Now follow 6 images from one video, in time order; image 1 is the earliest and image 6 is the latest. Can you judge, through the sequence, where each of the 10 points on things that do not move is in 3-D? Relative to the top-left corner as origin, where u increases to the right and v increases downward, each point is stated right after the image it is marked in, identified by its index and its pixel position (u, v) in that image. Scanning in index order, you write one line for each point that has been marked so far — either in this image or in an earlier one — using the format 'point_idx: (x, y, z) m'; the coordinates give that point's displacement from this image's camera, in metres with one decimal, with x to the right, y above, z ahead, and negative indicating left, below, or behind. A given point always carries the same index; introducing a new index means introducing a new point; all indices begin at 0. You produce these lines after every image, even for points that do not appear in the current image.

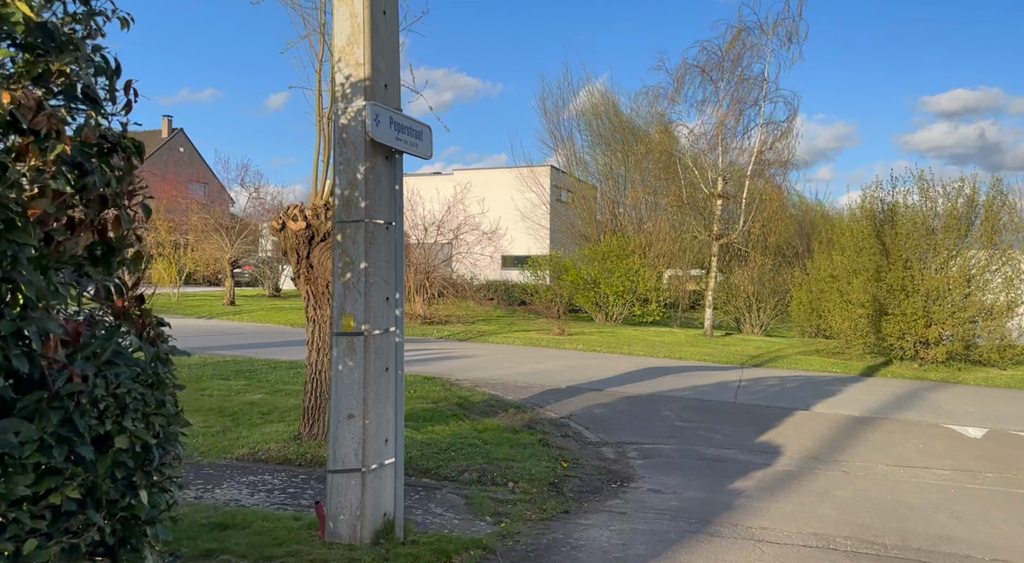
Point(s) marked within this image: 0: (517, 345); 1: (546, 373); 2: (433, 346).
0: (+0.1, -1.7, +18.9) m
1: (+0.6, -1.7, +12.9) m
2: (-1.9, -1.5, +17.4) m
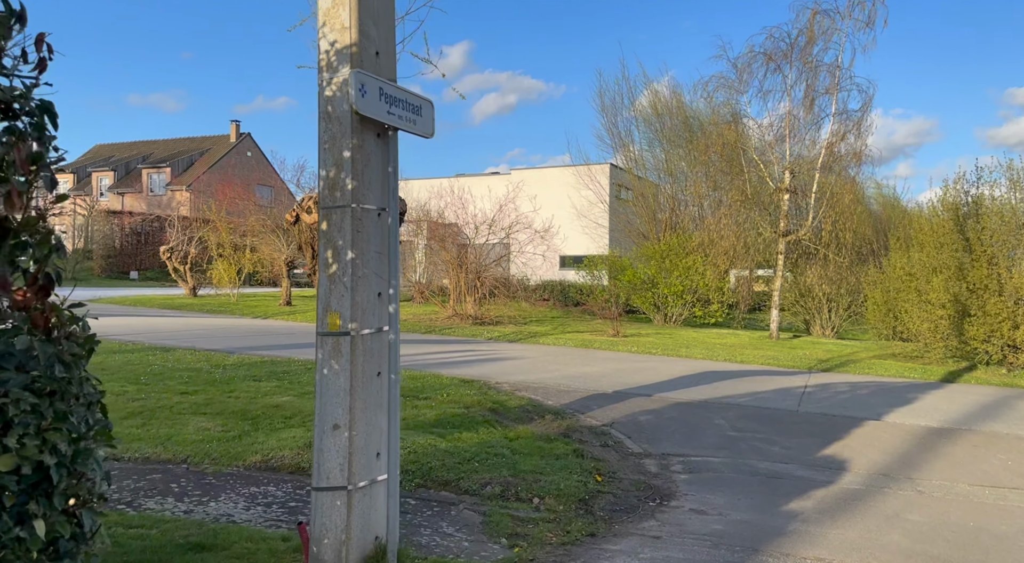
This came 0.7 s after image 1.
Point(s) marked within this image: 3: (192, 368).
0: (+1.4, -1.7, +18.3) m
1: (+1.4, -1.6, +12.3) m
2: (-0.7, -1.5, +16.9) m
3: (-4.3, -1.2, +9.7) m
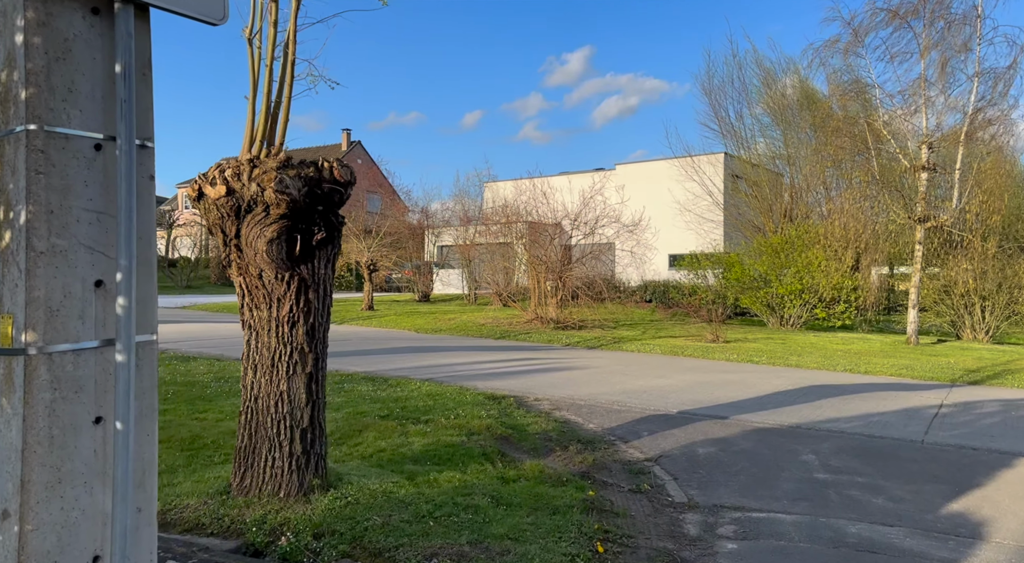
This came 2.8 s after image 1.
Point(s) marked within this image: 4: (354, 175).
0: (+3.2, -1.6, +16.2) m
1: (+2.1, -1.6, +10.3) m
2: (+0.9, -1.5, +15.2) m
3: (-3.9, -1.2, +8.7) m
4: (-1.1, +0.8, +5.0) m
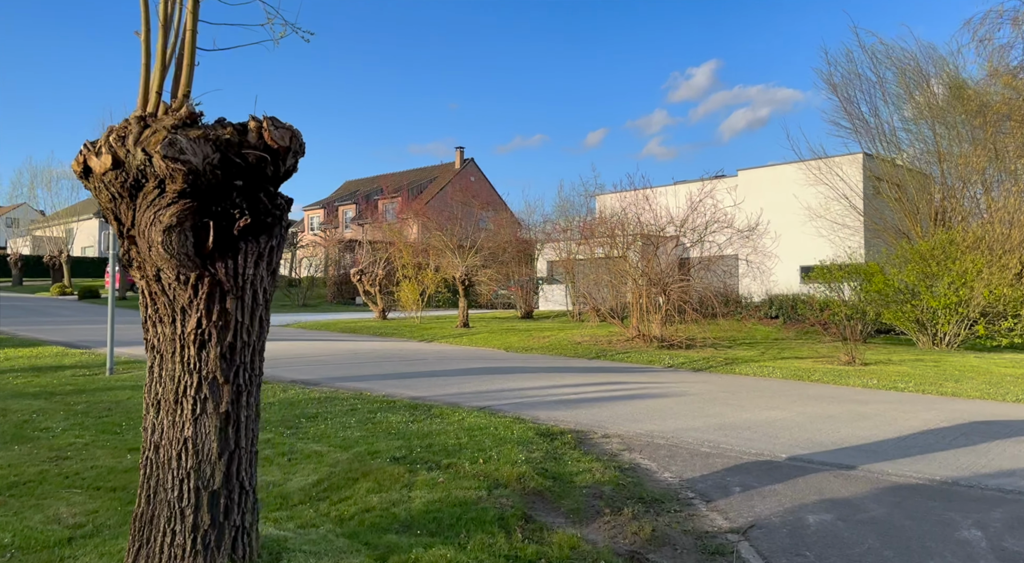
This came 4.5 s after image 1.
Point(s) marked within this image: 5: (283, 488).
0: (+5.0, -1.9, +14.0) m
1: (+3.0, -1.7, +8.3) m
2: (+2.5, -1.8, +13.4) m
3: (-3.2, -1.4, +7.8) m
4: (-1.1, +0.7, +3.7) m
5: (-1.6, -1.4, +5.0) m
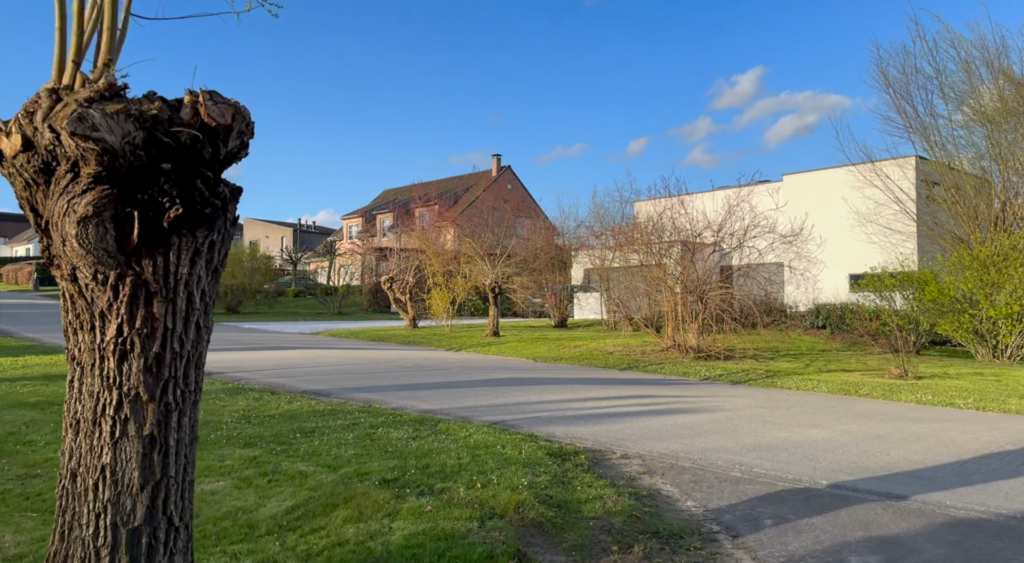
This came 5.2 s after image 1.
0: (+5.4, -2.0, +13.1) m
1: (+3.1, -1.8, +7.5) m
2: (+3.0, -1.9, +12.6) m
3: (-3.1, -1.4, +7.3) m
4: (-1.2, +0.7, +3.2) m
5: (-1.6, -1.5, +4.5) m
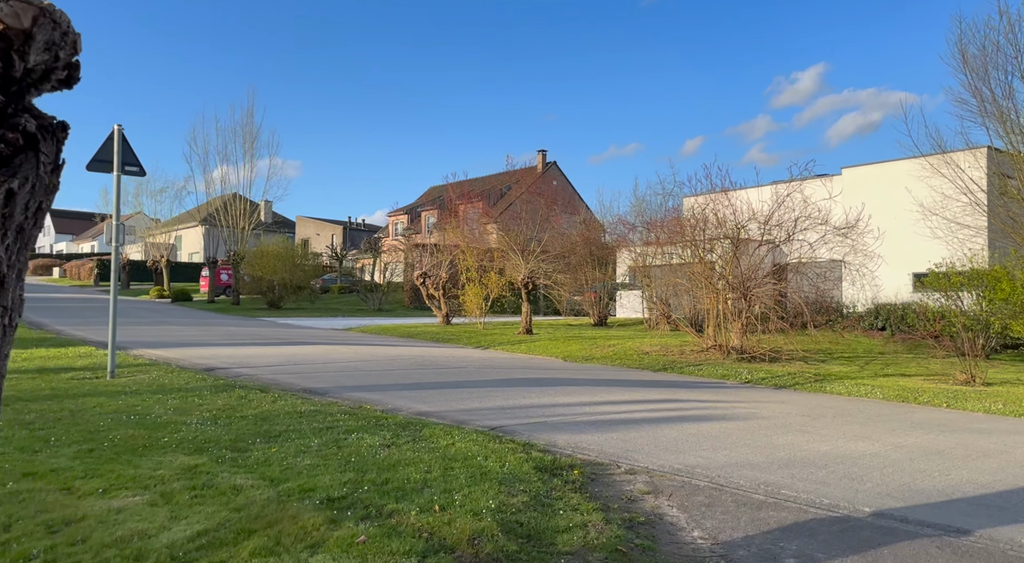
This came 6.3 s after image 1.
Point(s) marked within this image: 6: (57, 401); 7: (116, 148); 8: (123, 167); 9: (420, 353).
0: (+5.8, -1.9, +11.8) m
1: (+3.0, -1.7, +6.4) m
2: (+3.3, -1.8, +11.5) m
3: (-3.2, -1.3, +6.7) m
4: (-1.6, +0.8, +2.4) m
5: (-1.9, -1.4, +3.8) m
6: (-4.7, -1.2, +7.6) m
7: (-5.4, +1.7, +9.9) m
8: (-5.3, +1.5, +10.0) m
9: (-2.0, -1.6, +15.6) m
